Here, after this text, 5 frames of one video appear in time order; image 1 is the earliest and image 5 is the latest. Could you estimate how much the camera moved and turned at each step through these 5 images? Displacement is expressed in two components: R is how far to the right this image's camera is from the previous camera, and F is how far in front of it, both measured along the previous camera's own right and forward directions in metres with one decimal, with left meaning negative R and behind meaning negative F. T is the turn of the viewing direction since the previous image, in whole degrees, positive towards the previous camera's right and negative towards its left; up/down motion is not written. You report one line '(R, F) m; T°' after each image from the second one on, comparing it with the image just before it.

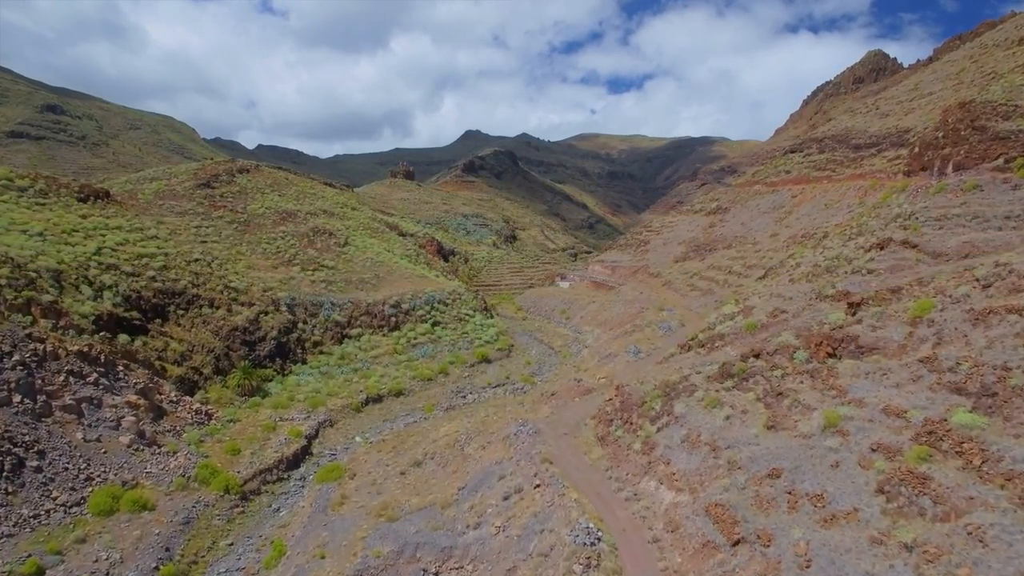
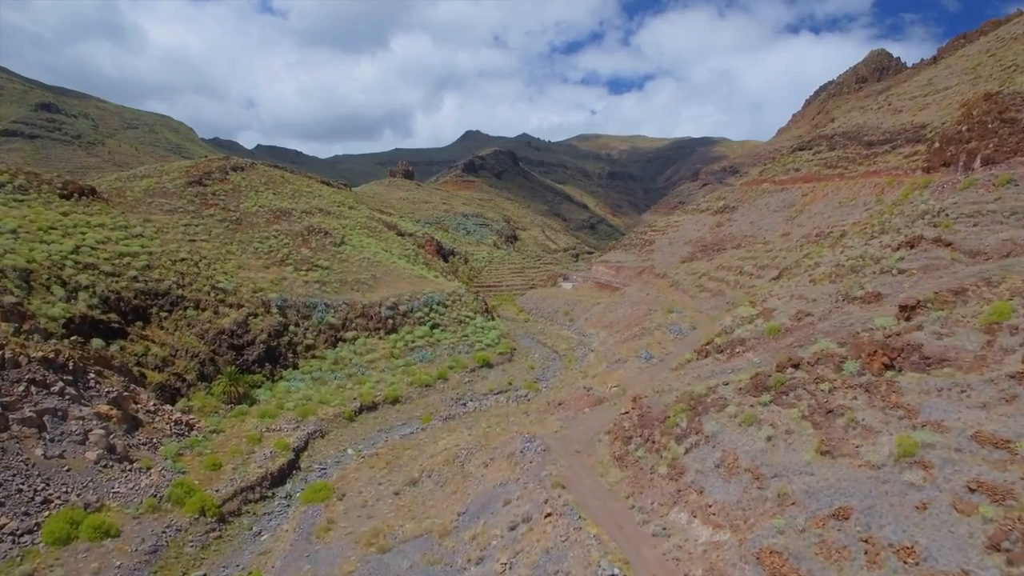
(-0.2, +1.6) m; 0°
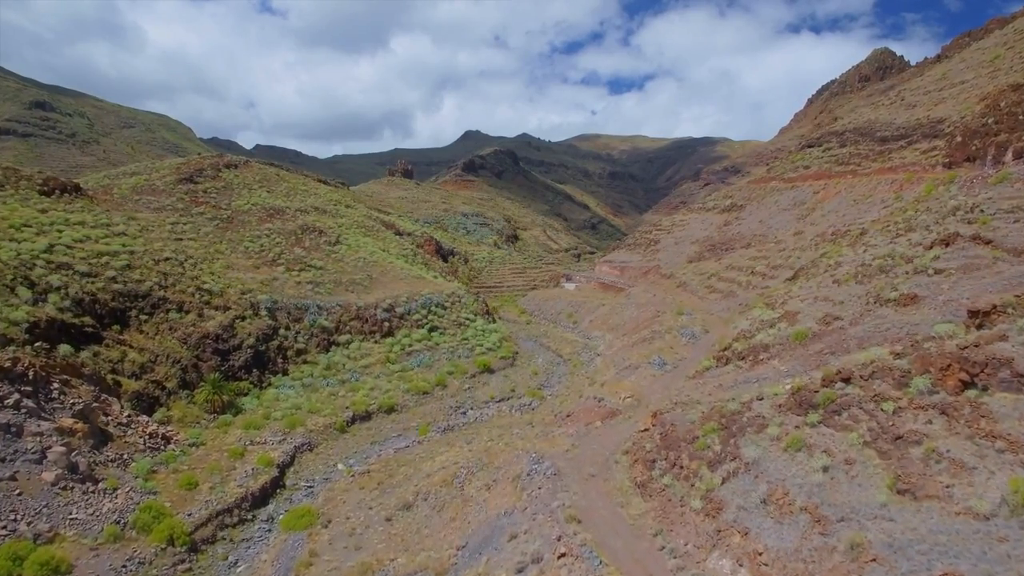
(-0.1, +1.7) m; 0°
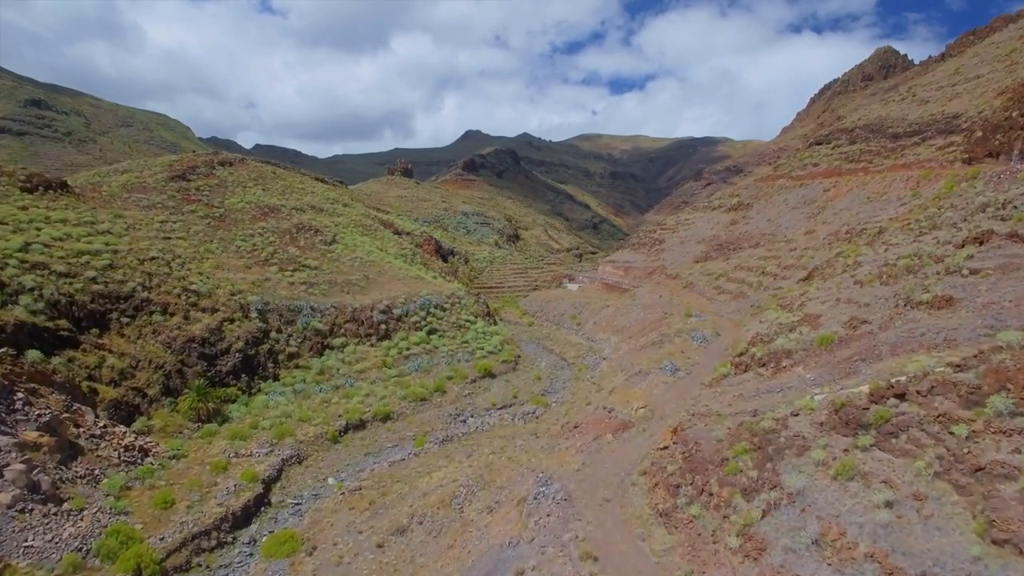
(-0.1, +1.4) m; 0°
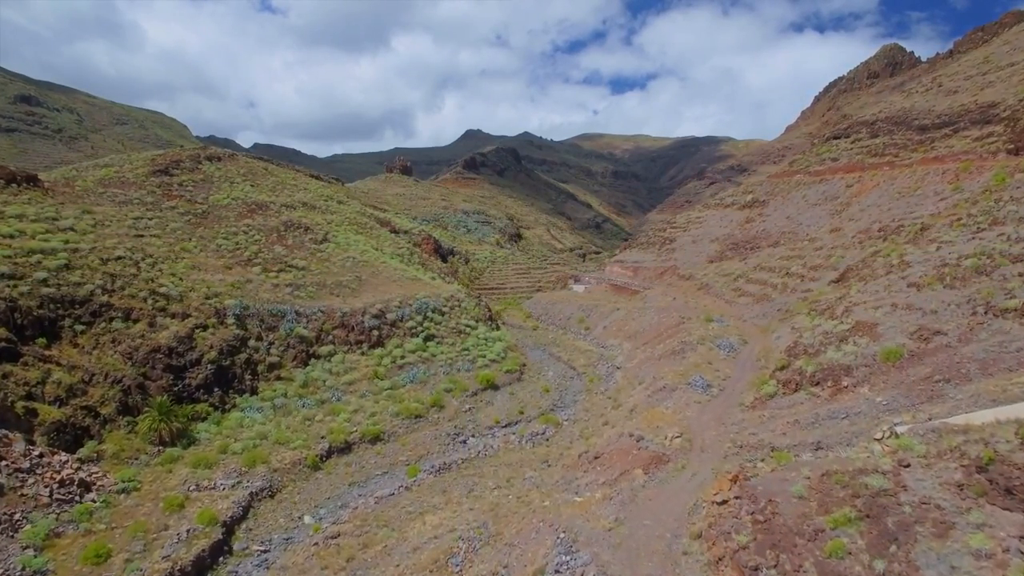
(-0.2, +2.9) m; 0°
